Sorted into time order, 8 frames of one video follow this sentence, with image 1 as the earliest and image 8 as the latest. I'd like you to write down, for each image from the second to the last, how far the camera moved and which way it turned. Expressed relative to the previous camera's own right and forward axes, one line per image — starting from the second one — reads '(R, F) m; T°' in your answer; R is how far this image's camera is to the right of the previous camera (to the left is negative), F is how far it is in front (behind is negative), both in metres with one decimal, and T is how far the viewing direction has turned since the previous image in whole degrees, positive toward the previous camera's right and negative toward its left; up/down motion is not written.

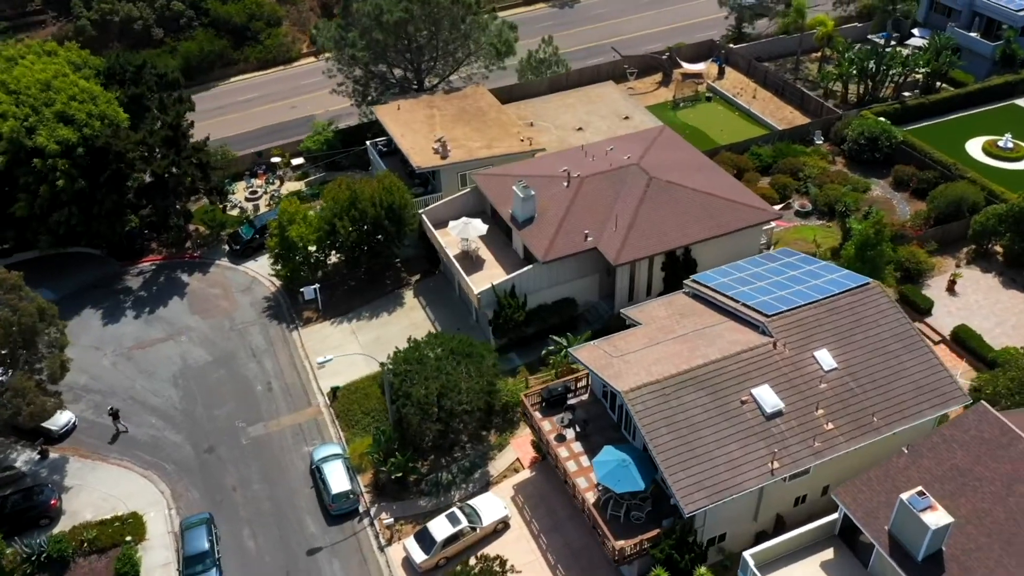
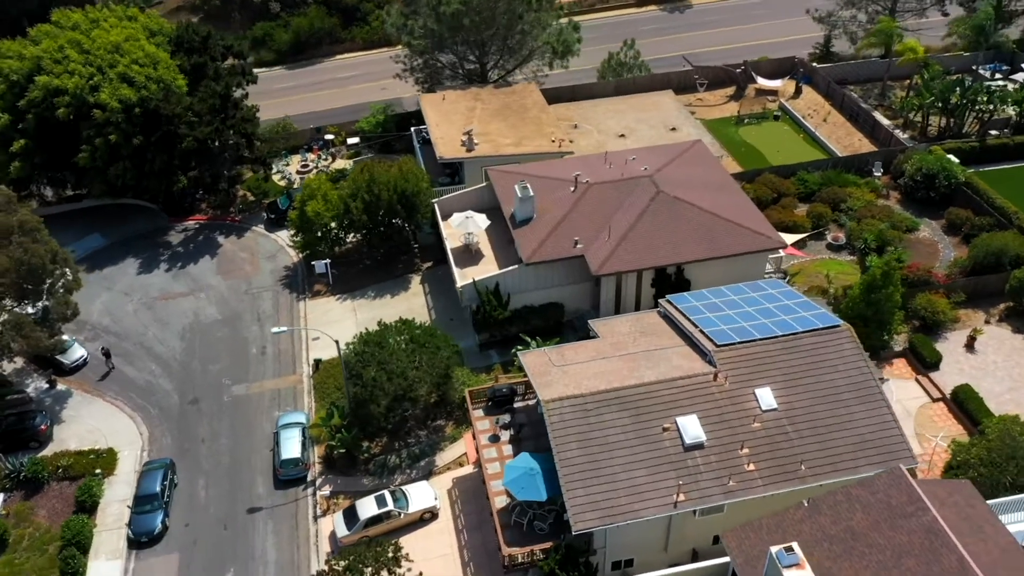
(+6.4, +0.3) m; -9°
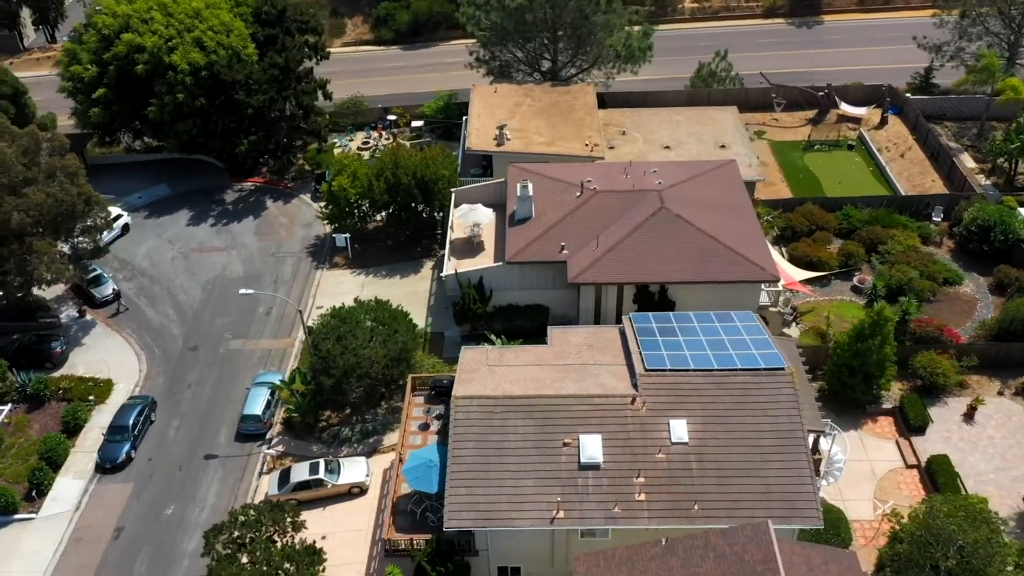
(+7.1, +0.5) m; -10°
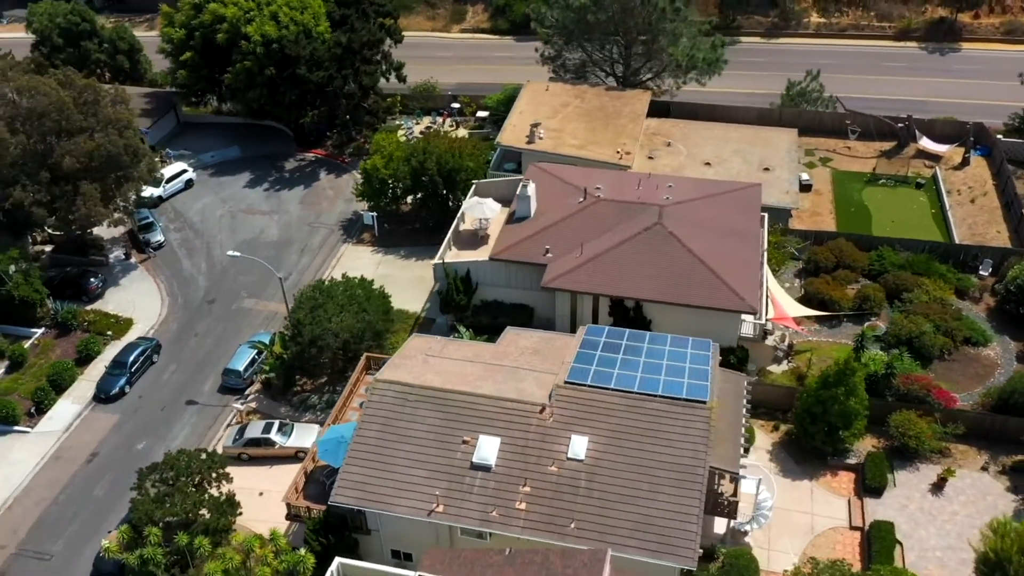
(+7.1, +0.4) m; -10°
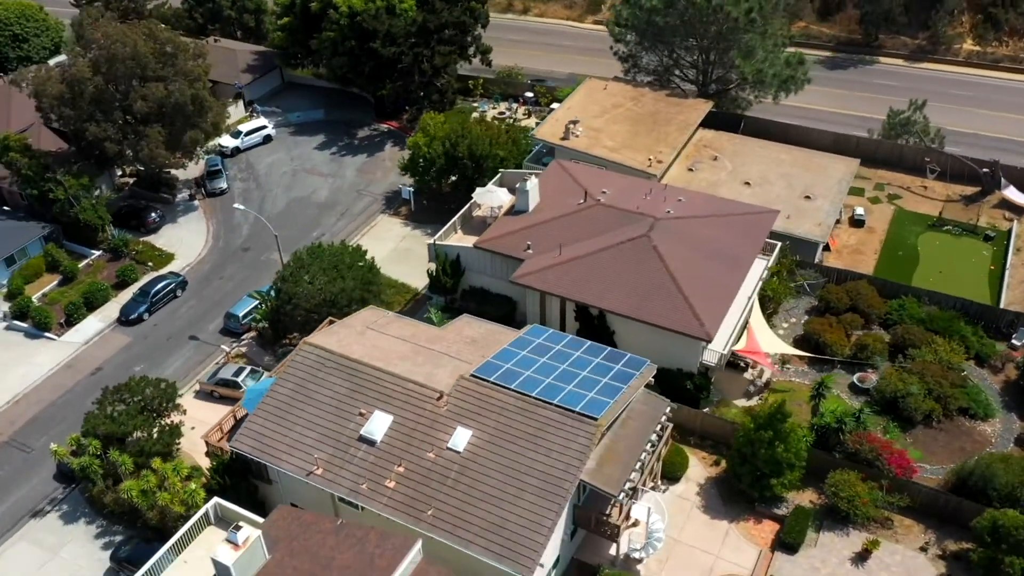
(+8.0, +0.4) m; -11°
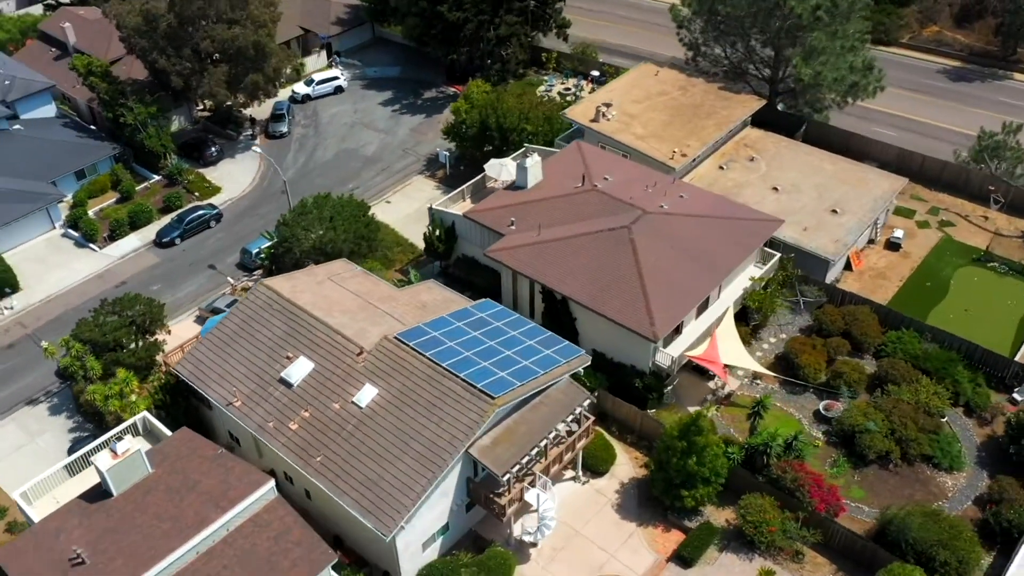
(+7.1, +0.3) m; -10°
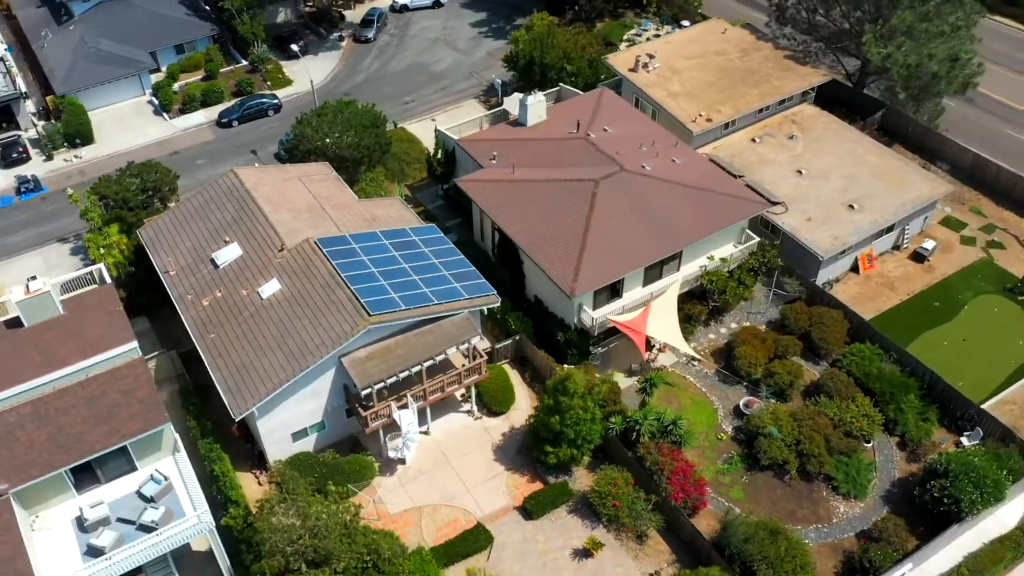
(+9.5, +0.7) m; -12°
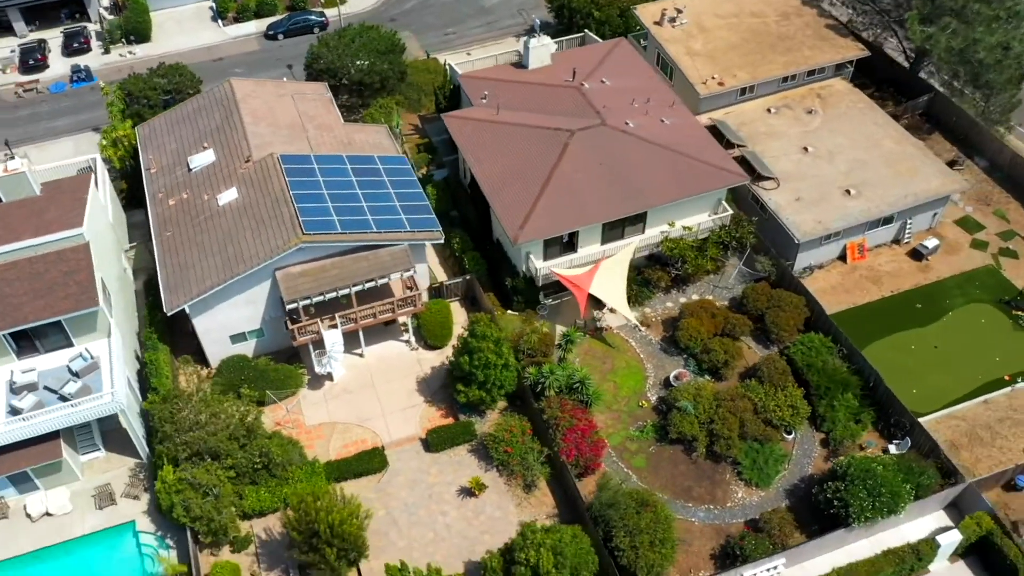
(+6.4, +0.2) m; -8°
